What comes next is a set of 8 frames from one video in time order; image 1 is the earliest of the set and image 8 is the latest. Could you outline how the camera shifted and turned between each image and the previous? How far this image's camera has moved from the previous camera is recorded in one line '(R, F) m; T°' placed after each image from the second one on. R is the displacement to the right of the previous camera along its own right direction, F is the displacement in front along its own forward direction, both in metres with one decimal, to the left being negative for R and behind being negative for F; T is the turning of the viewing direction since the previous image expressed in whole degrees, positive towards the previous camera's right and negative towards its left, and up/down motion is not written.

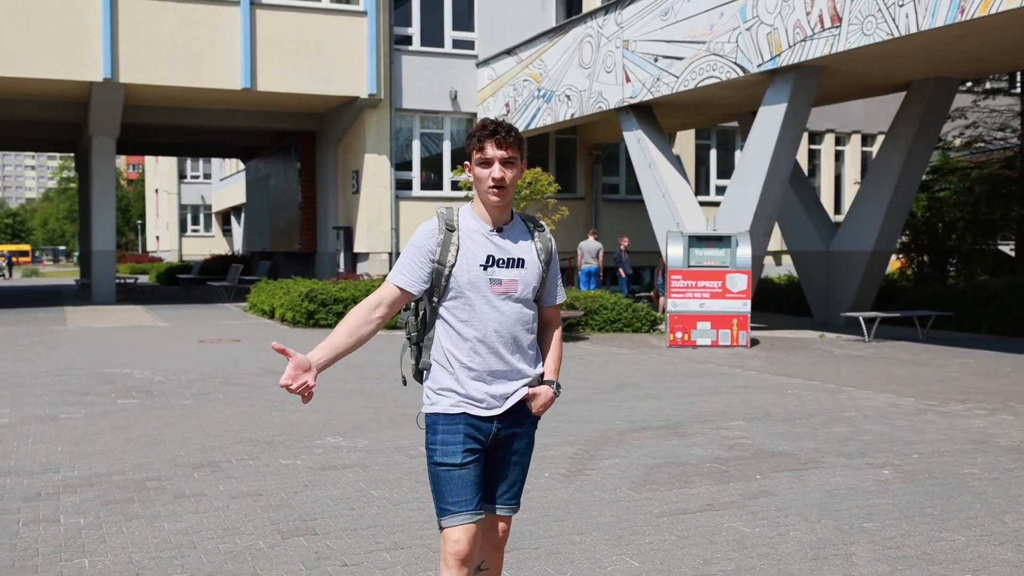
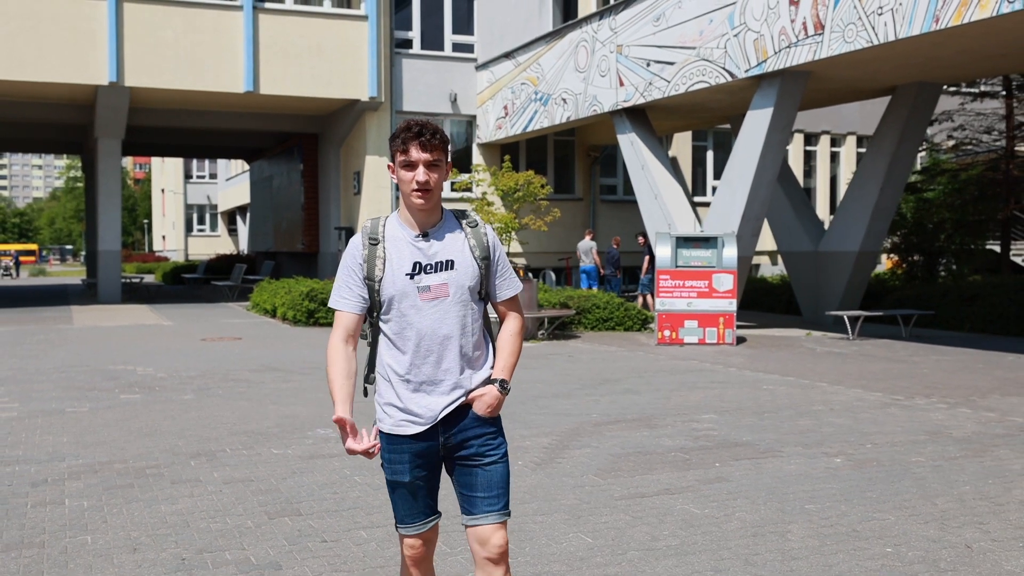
(+0.2, -0.5) m; 0°
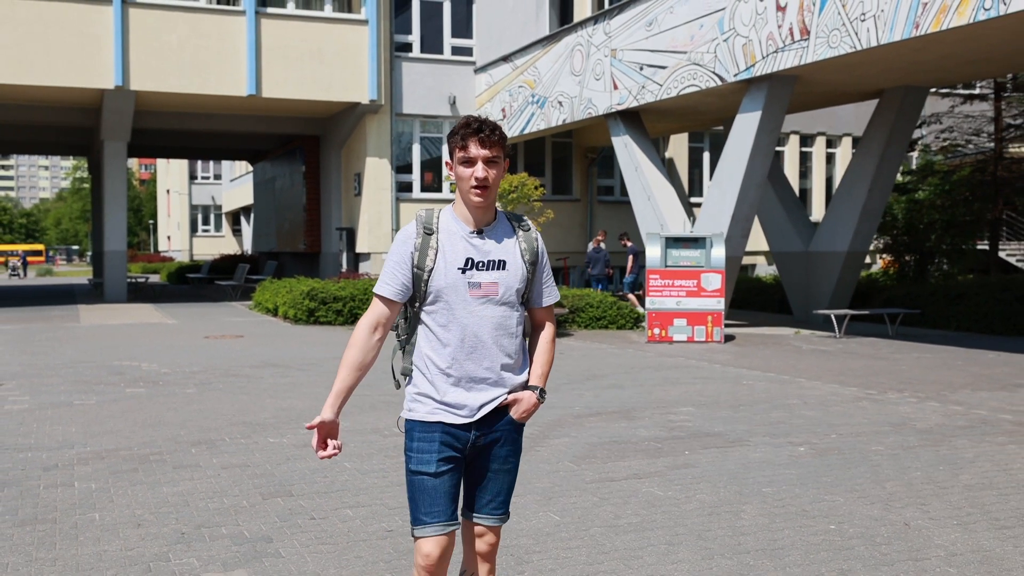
(+0.2, -0.4) m; 0°
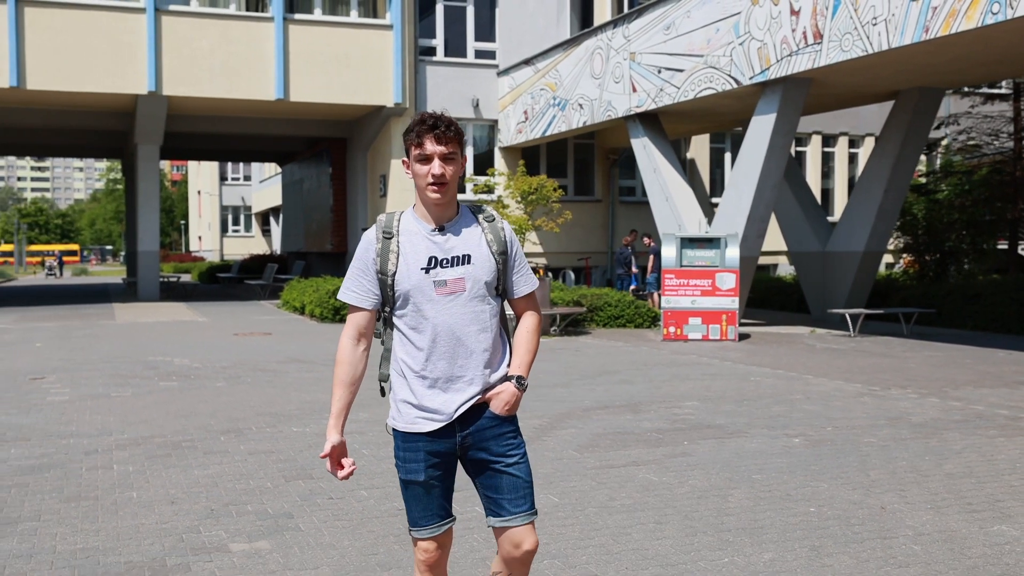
(+0.2, -0.4) m; -2°
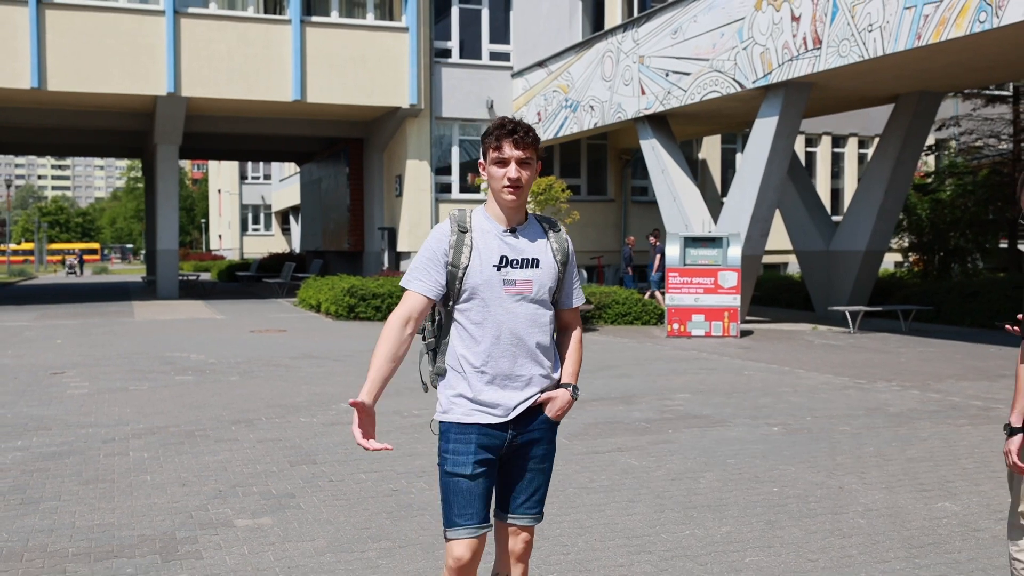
(+0.2, -0.5) m; -1°
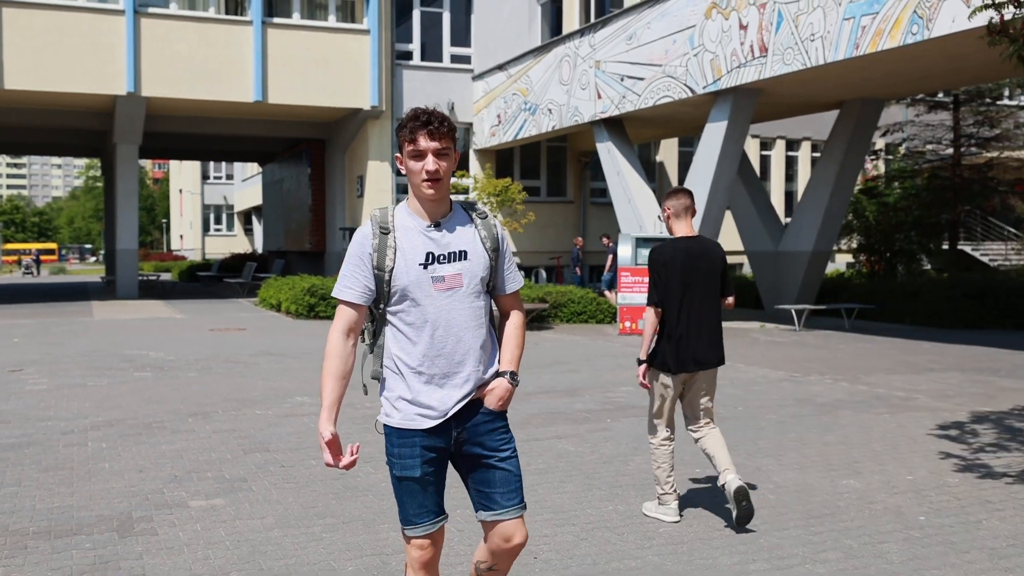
(+0.2, -0.4) m; +2°
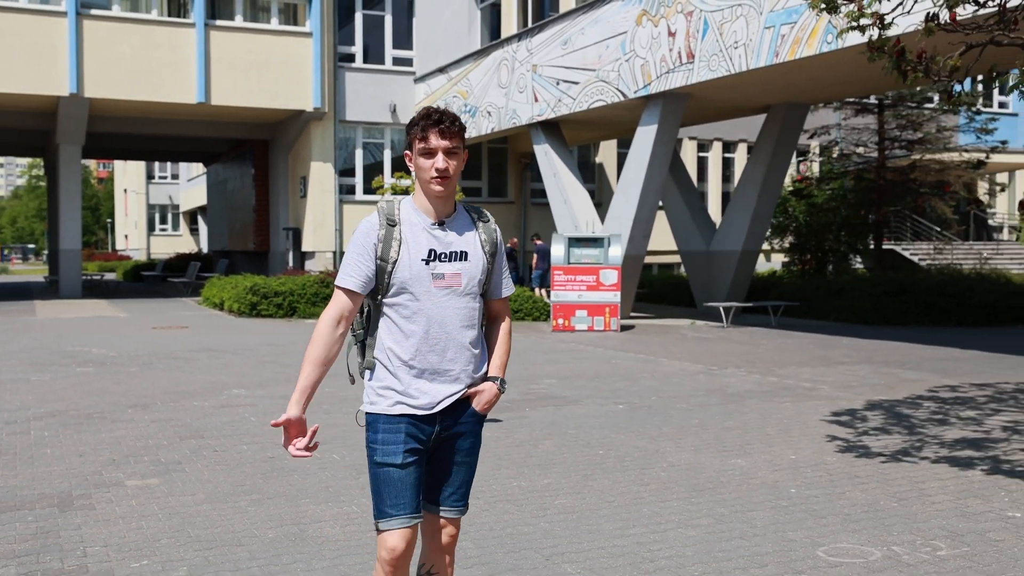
(+0.2, -0.5) m; +3°
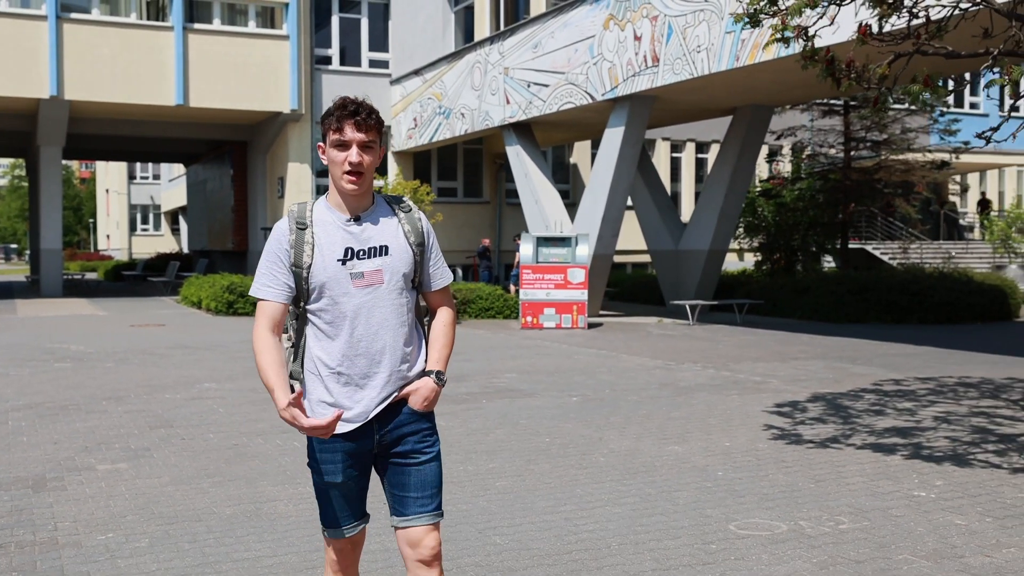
(+0.2, -0.4) m; +1°
